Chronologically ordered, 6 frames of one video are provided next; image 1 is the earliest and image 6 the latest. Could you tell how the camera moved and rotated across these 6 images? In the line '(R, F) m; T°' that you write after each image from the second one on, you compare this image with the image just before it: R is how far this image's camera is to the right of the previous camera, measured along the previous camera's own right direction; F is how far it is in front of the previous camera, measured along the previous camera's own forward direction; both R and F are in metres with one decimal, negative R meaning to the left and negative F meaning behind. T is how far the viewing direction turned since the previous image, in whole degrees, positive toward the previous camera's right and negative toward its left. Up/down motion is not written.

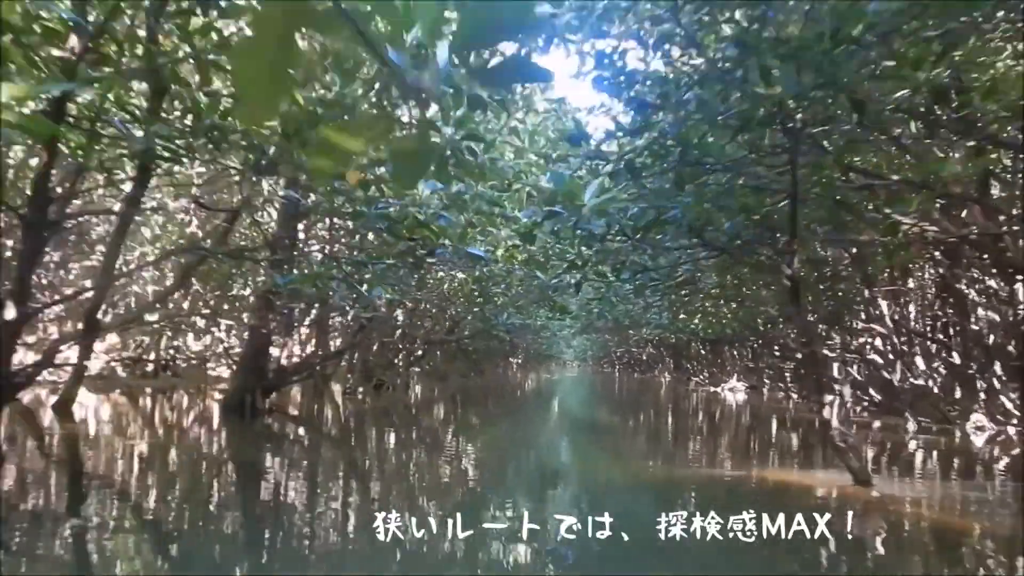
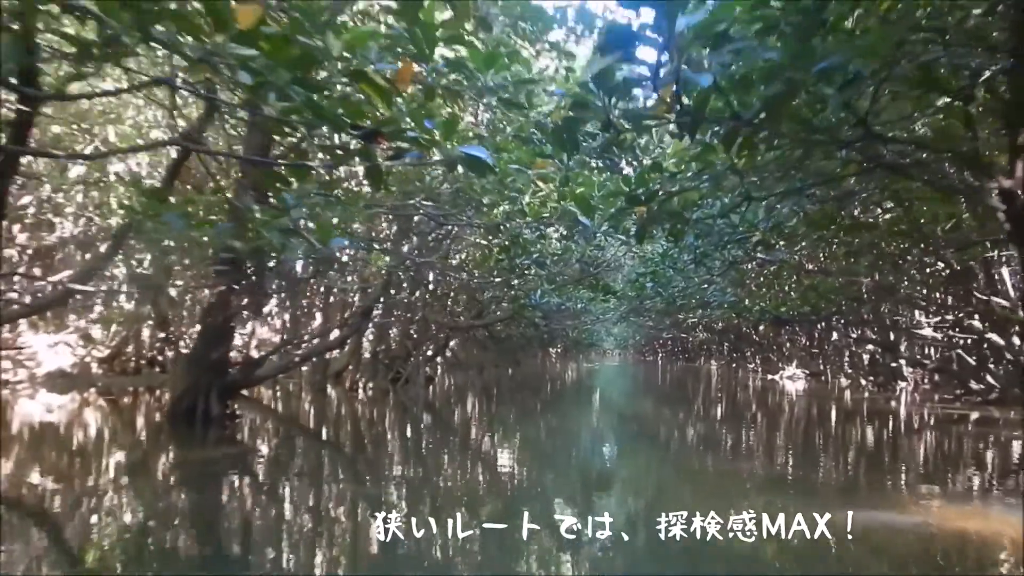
(0.0, +0.8) m; -2°
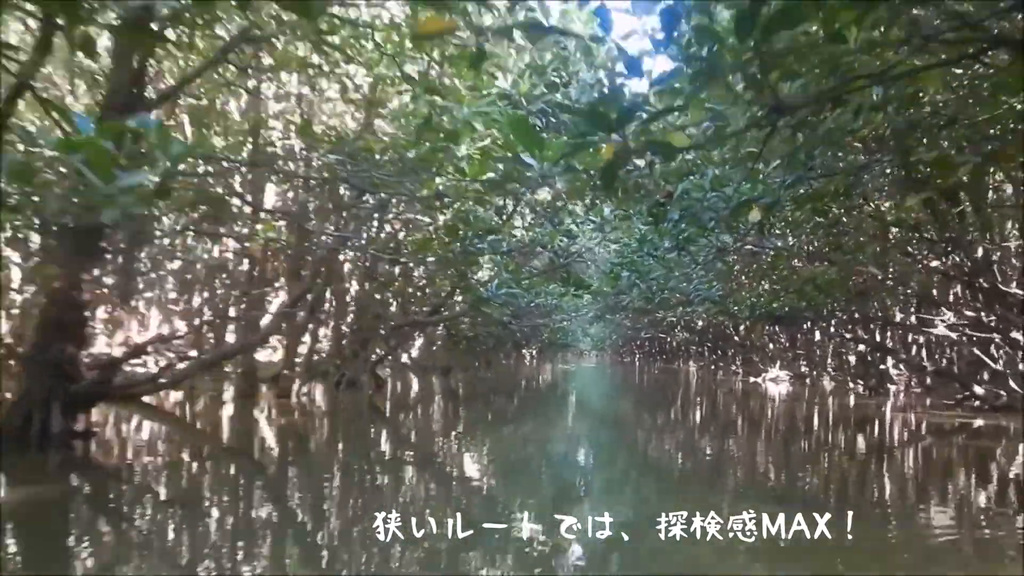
(+0.1, +0.6) m; +1°
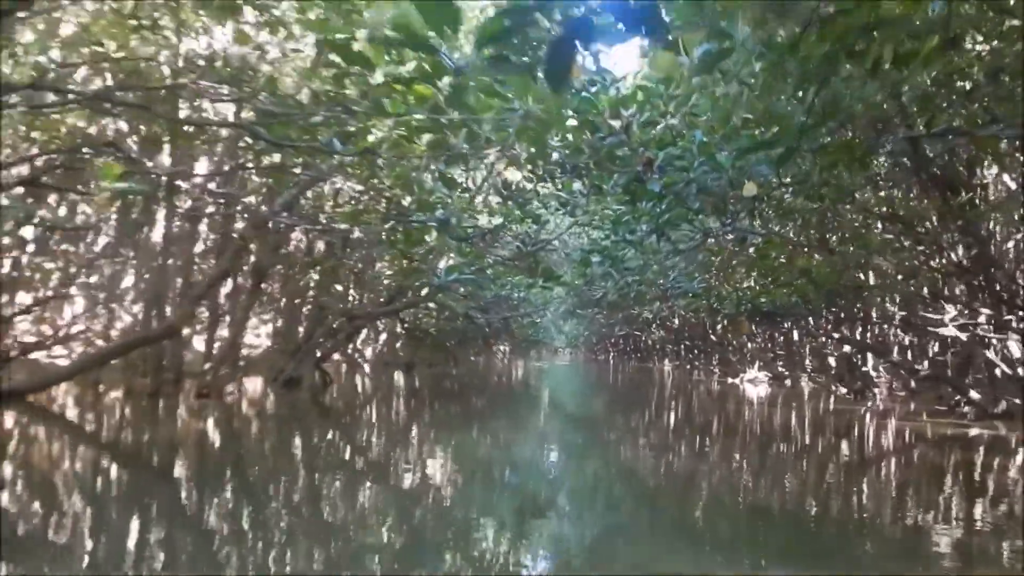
(+0.1, +0.5) m; +2°
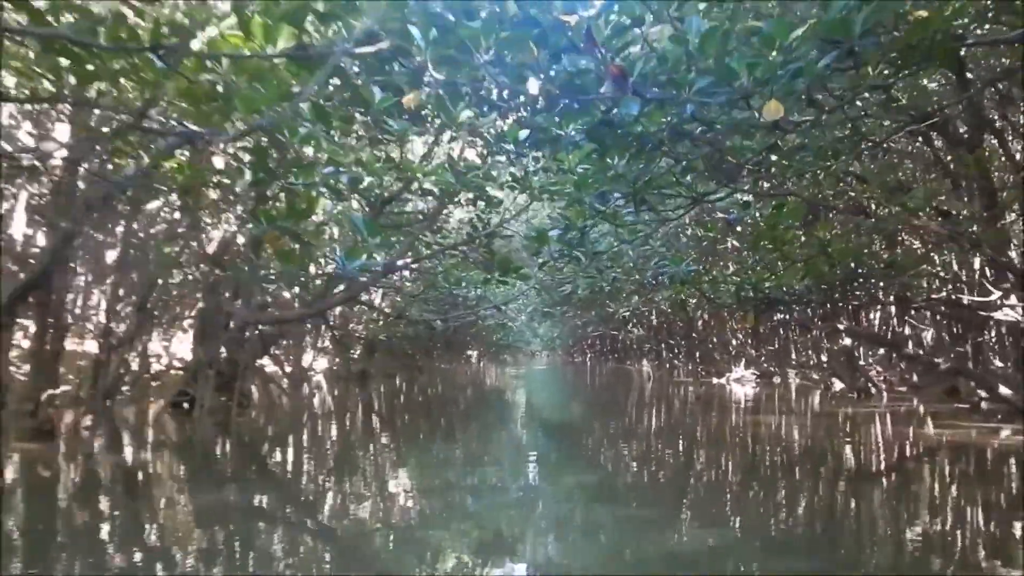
(+0.1, +0.7) m; +2°
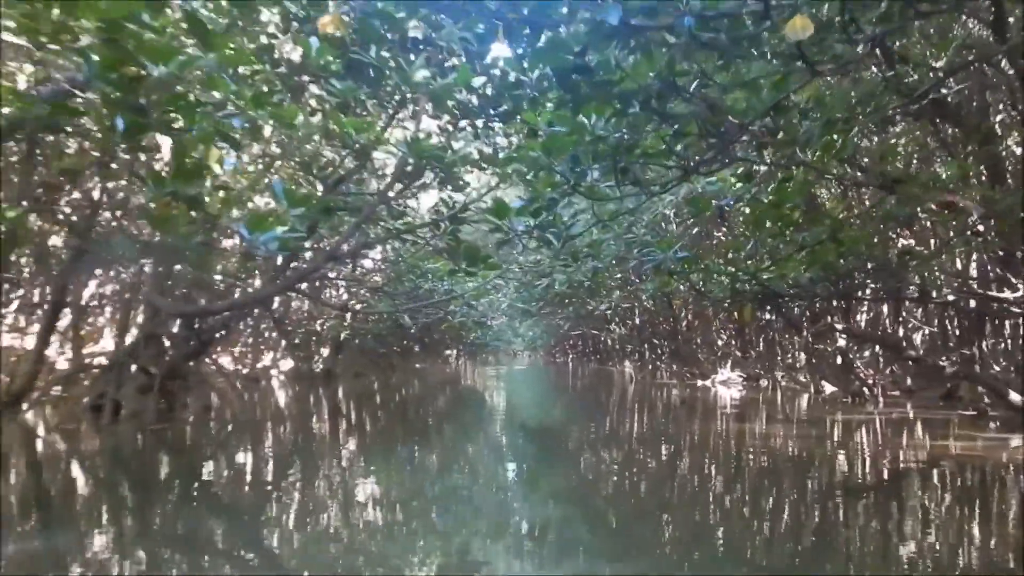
(+0.1, +0.4) m; +1°
